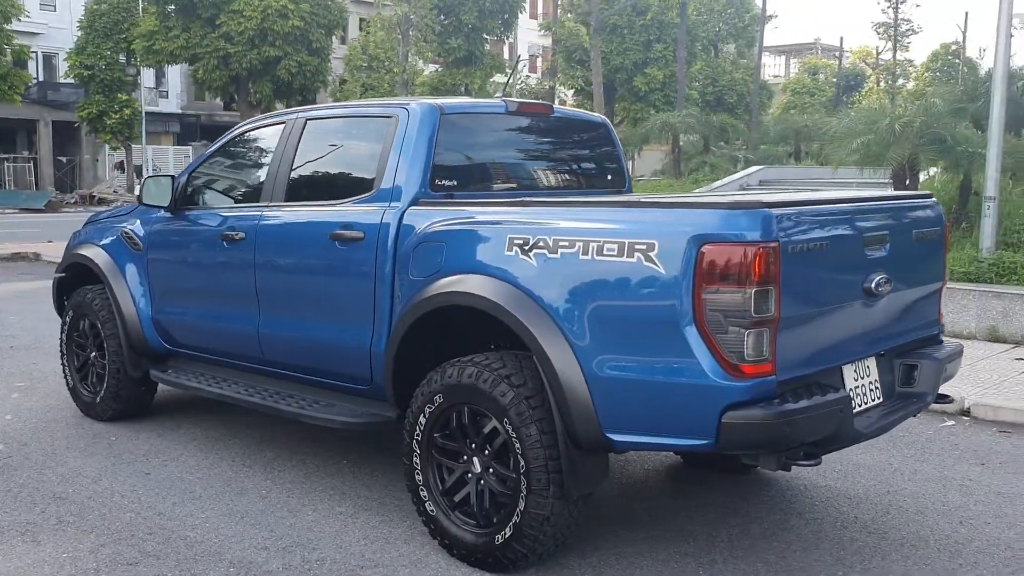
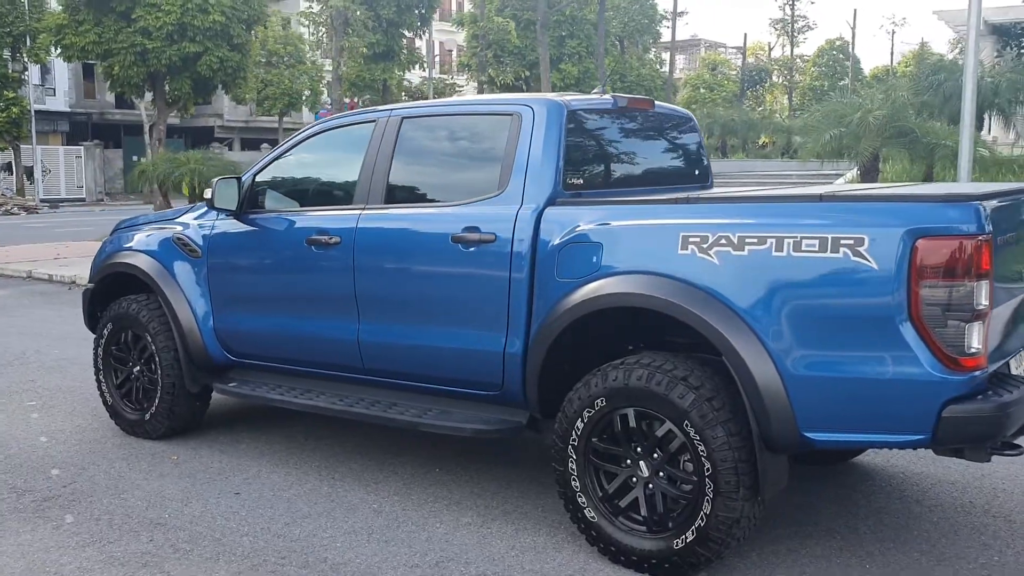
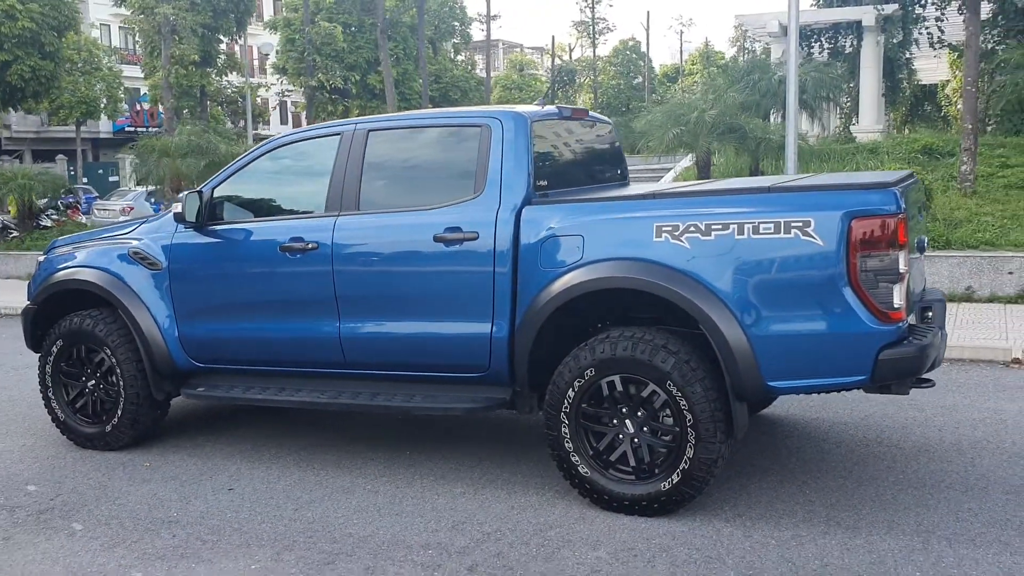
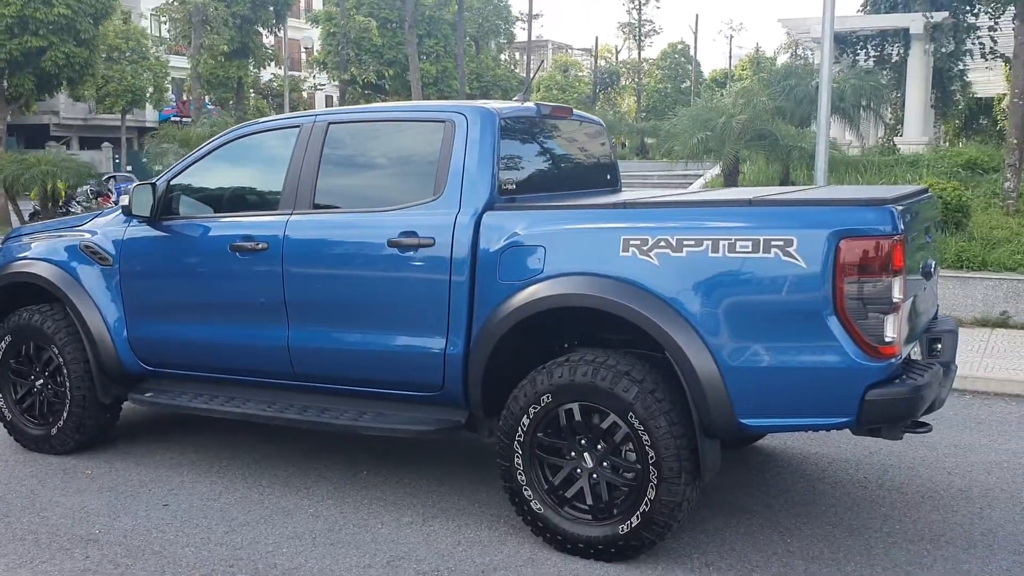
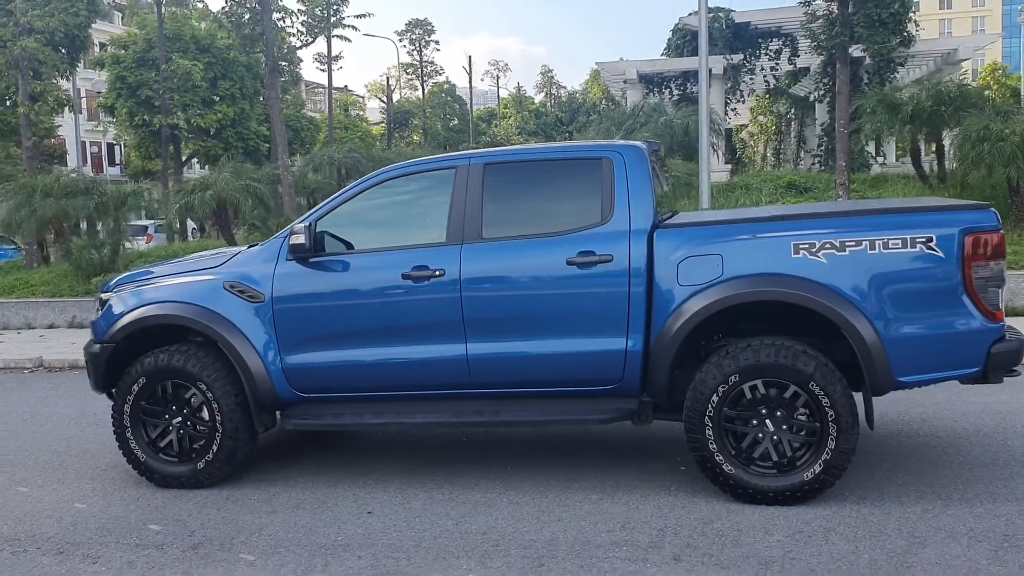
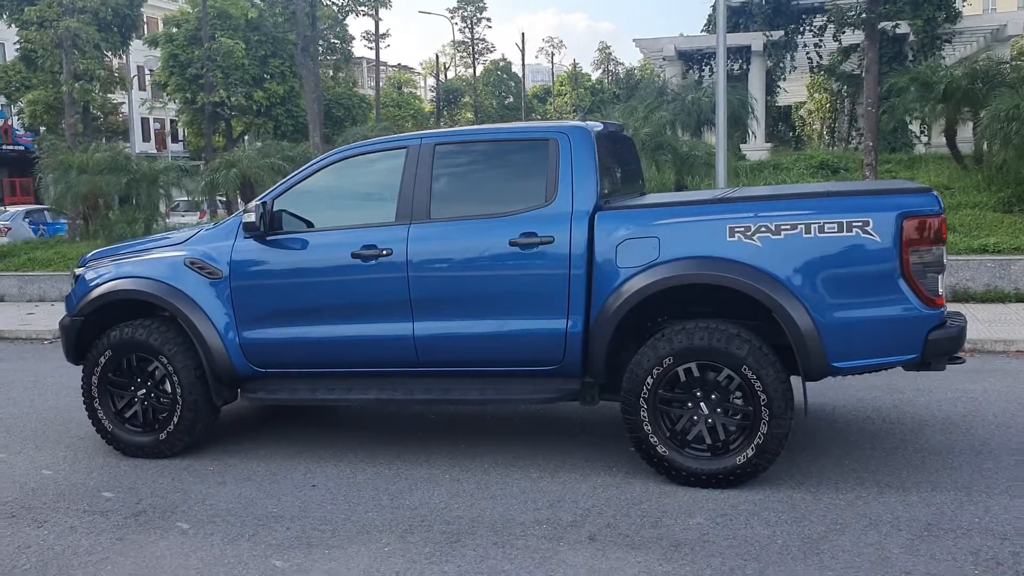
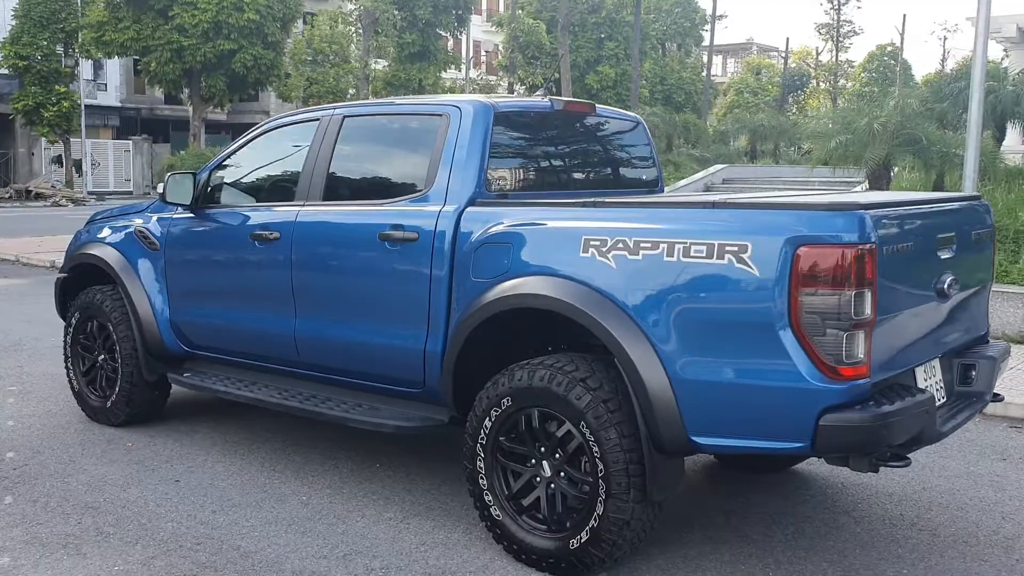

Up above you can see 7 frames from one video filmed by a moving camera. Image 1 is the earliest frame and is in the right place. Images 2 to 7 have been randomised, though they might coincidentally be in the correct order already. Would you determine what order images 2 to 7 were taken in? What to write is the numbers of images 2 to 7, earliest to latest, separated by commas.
7, 2, 4, 3, 6, 5
